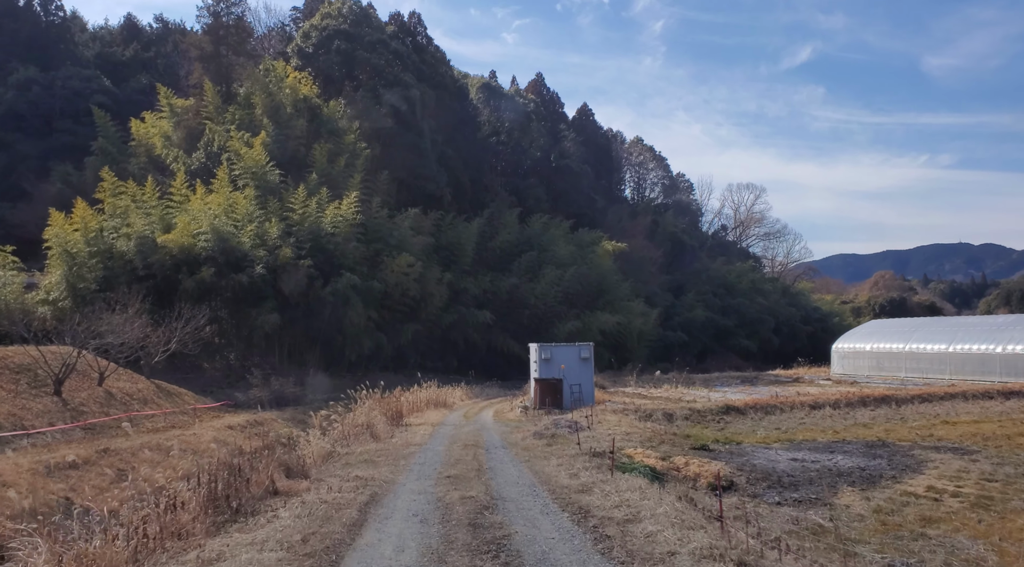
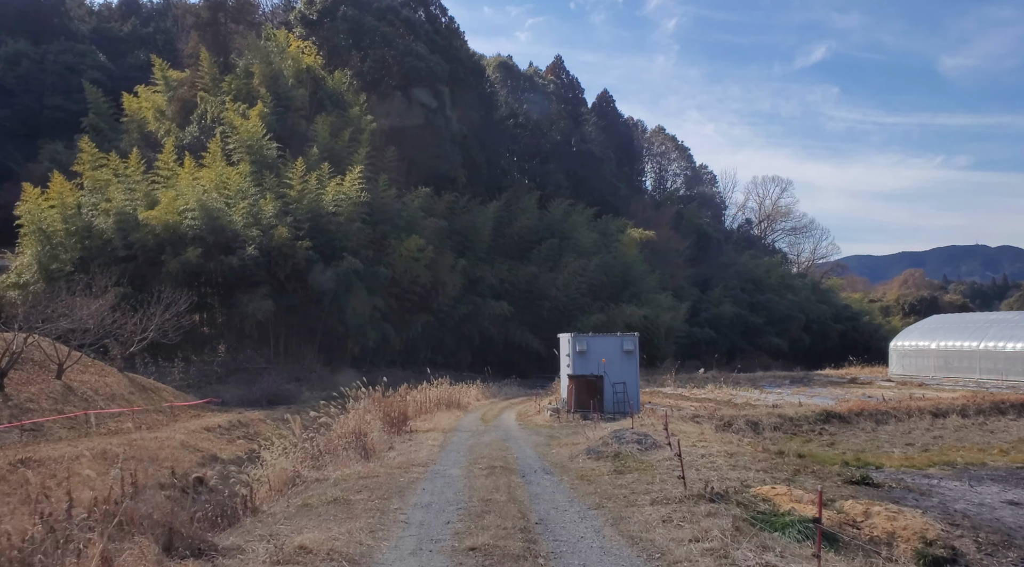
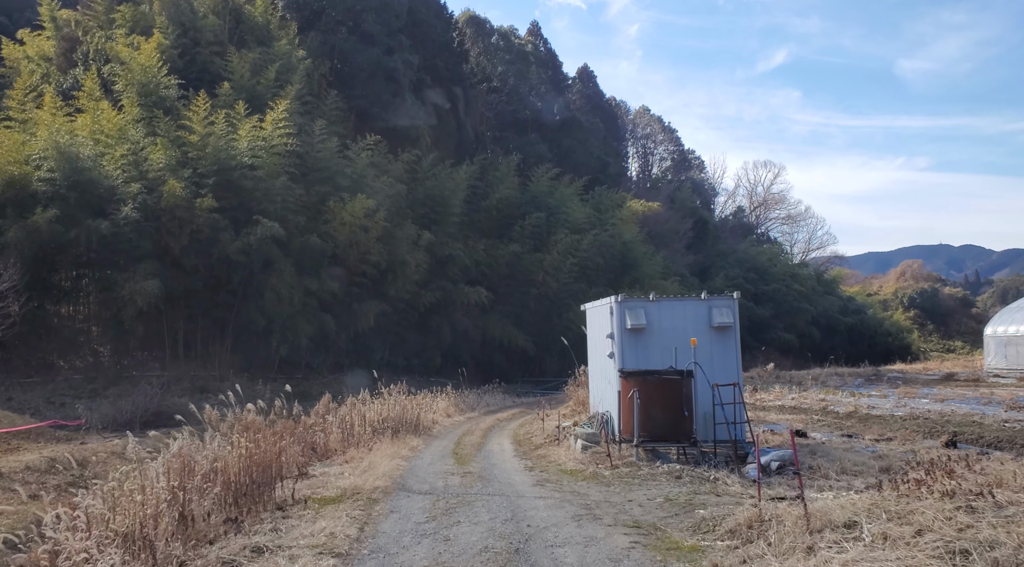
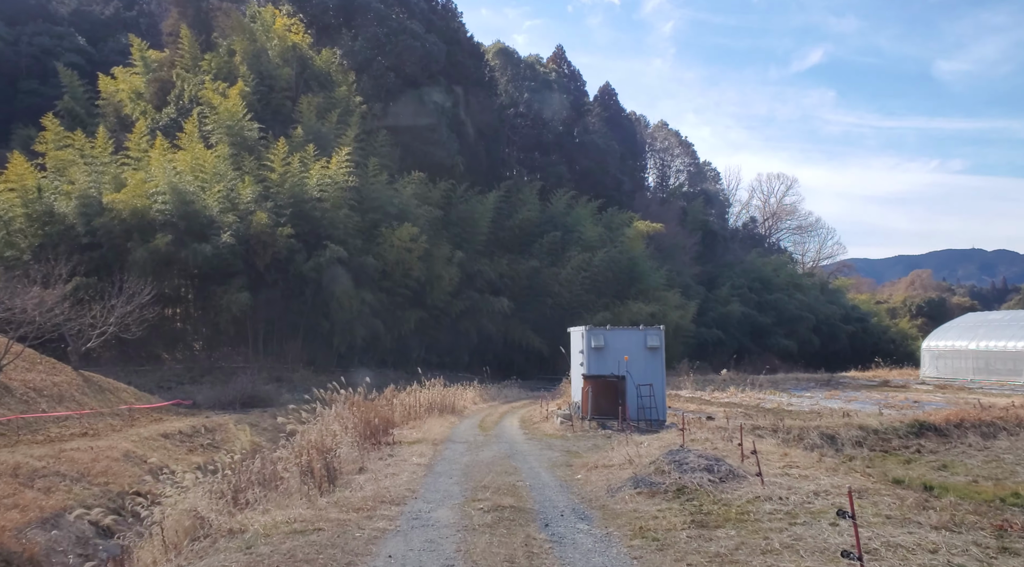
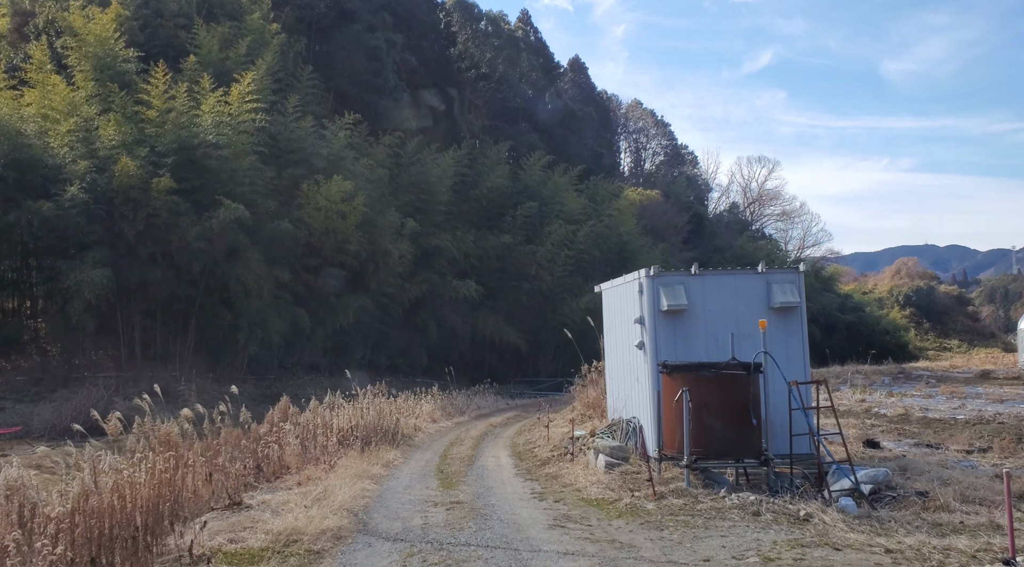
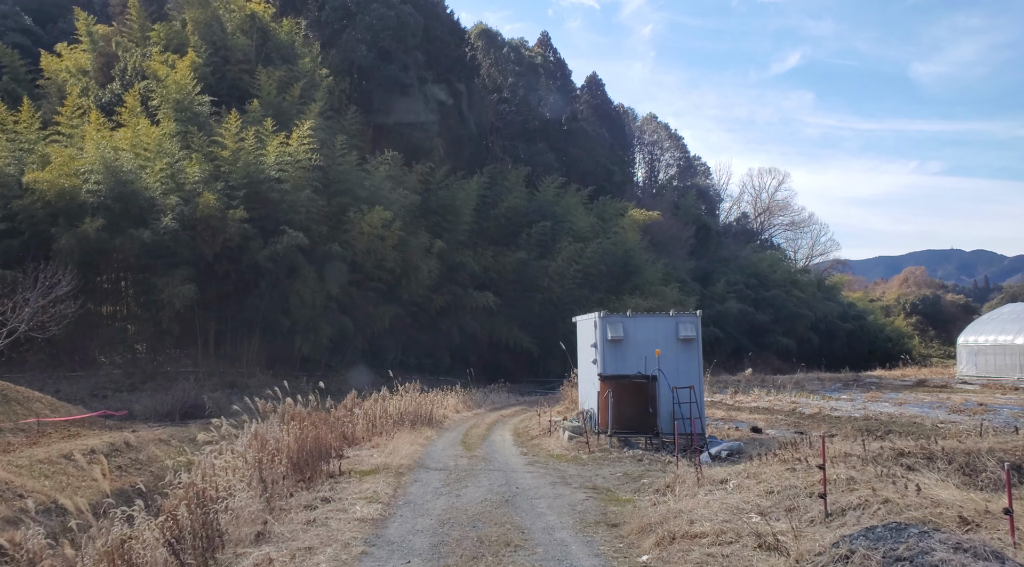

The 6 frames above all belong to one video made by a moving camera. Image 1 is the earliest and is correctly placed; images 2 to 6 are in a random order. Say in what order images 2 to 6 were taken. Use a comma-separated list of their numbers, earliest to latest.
2, 4, 6, 3, 5
